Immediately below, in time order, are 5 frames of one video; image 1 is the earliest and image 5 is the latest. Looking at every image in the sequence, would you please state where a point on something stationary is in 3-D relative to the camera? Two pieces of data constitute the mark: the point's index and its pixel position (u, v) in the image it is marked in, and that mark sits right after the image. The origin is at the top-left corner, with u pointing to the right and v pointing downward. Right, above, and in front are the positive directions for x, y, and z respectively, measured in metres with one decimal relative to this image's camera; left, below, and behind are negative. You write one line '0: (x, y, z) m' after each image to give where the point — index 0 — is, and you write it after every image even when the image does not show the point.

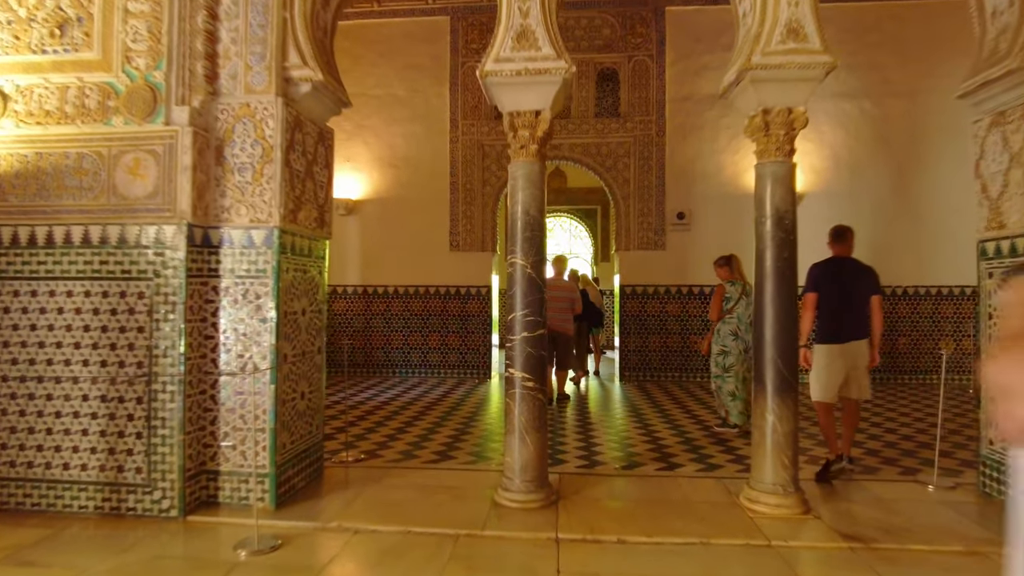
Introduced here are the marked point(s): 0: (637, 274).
0: (+1.4, +0.2, +6.8) m
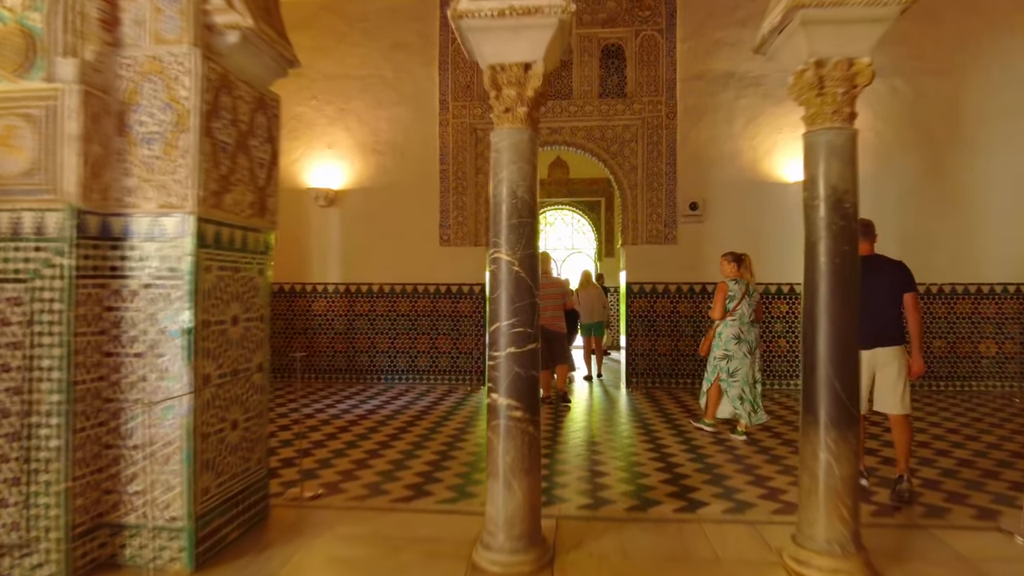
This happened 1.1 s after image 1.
0: (+1.3, +0.2, +6.2) m
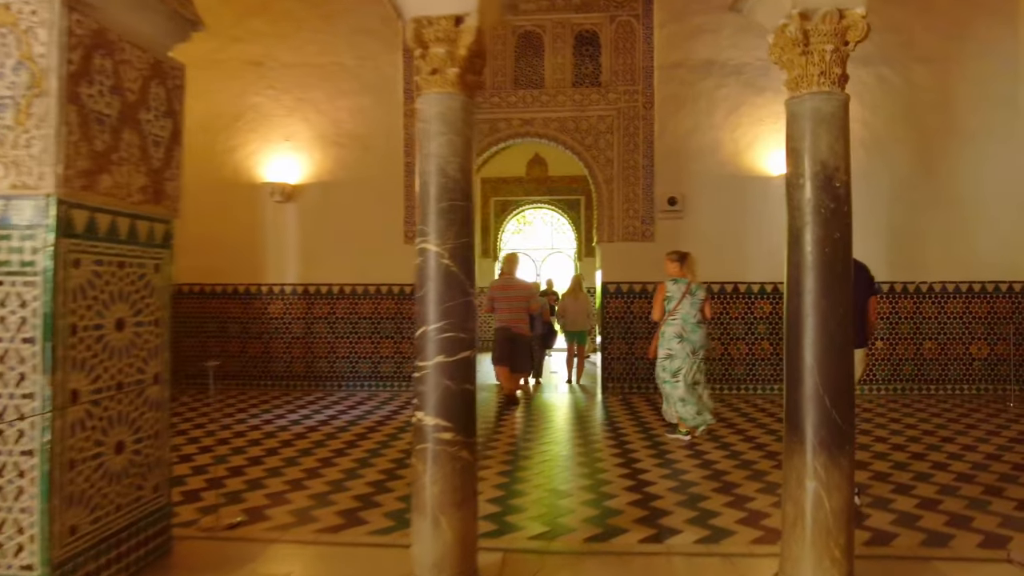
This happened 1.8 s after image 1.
0: (+1.0, +0.2, +5.9) m
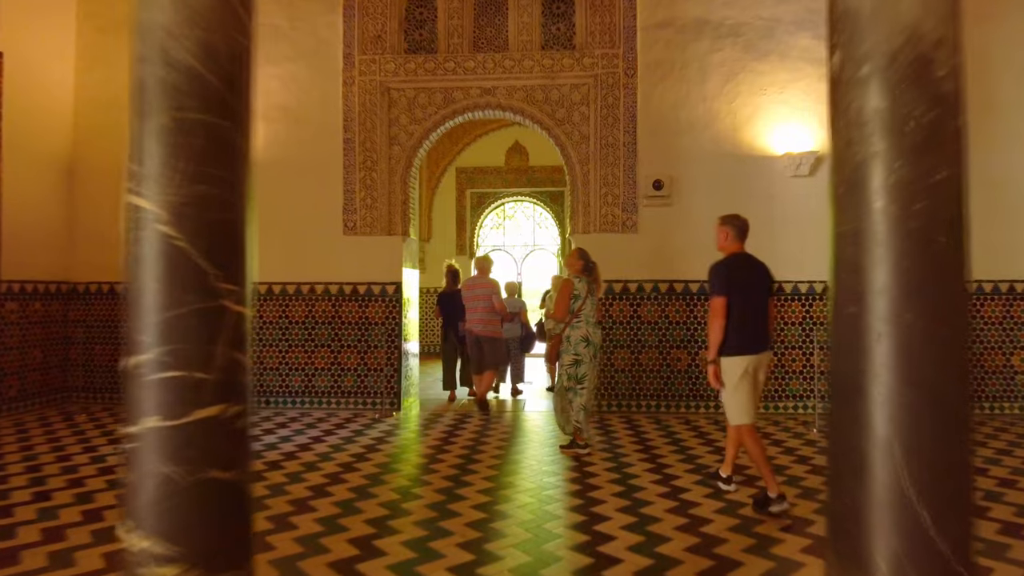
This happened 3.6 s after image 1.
0: (+0.7, +0.2, +5.0) m
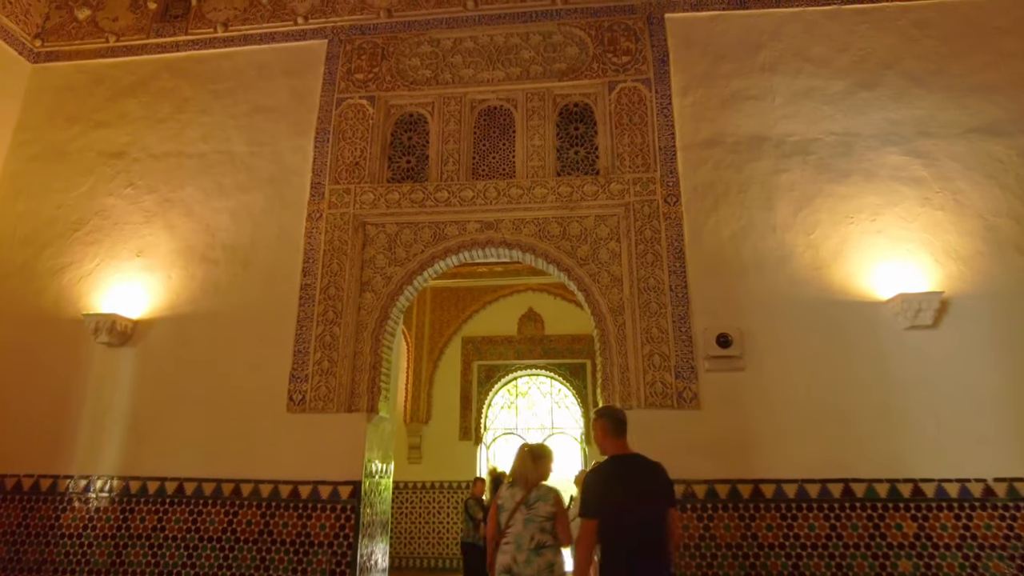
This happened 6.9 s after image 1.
0: (+0.7, -0.9, +3.5) m
